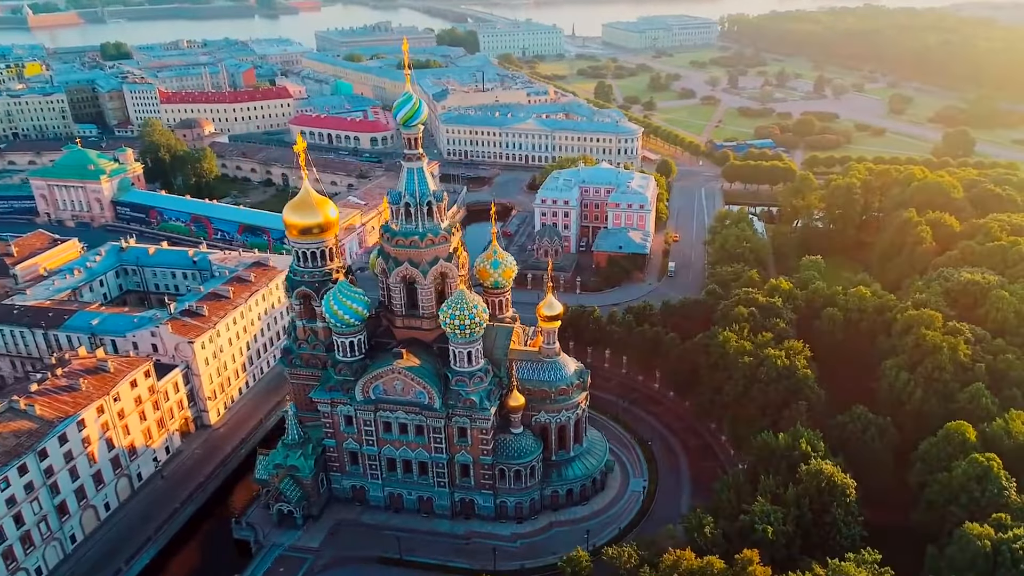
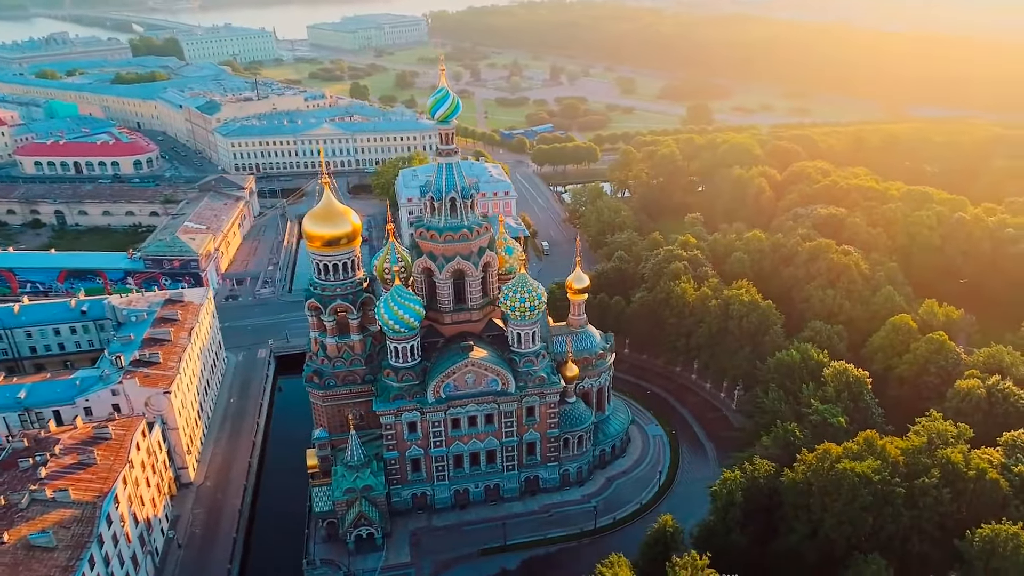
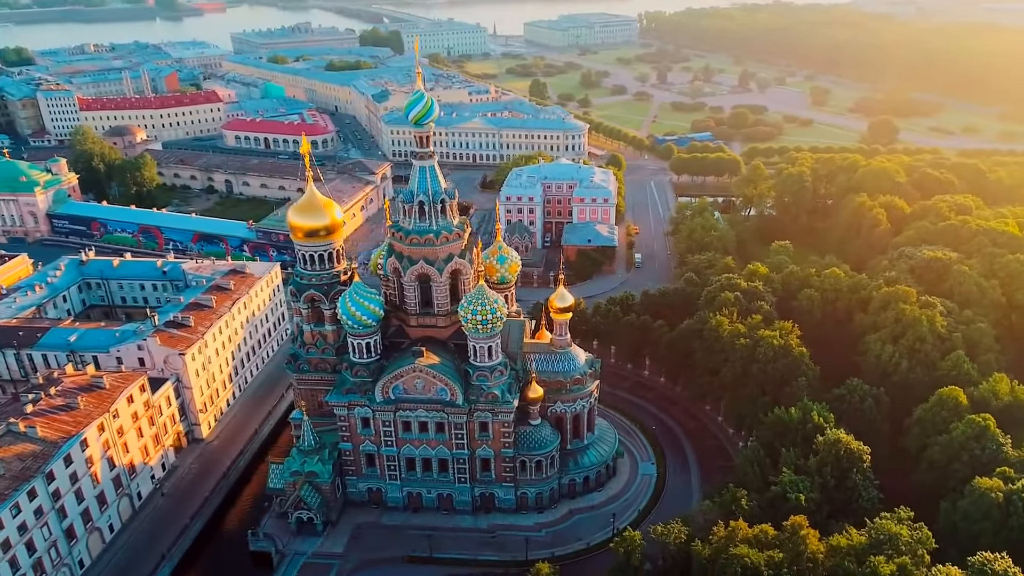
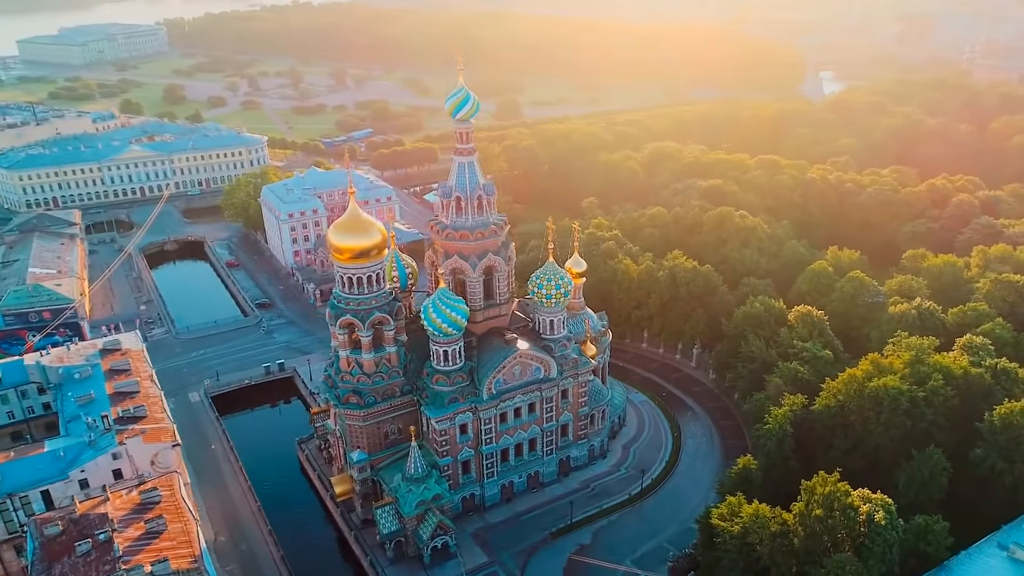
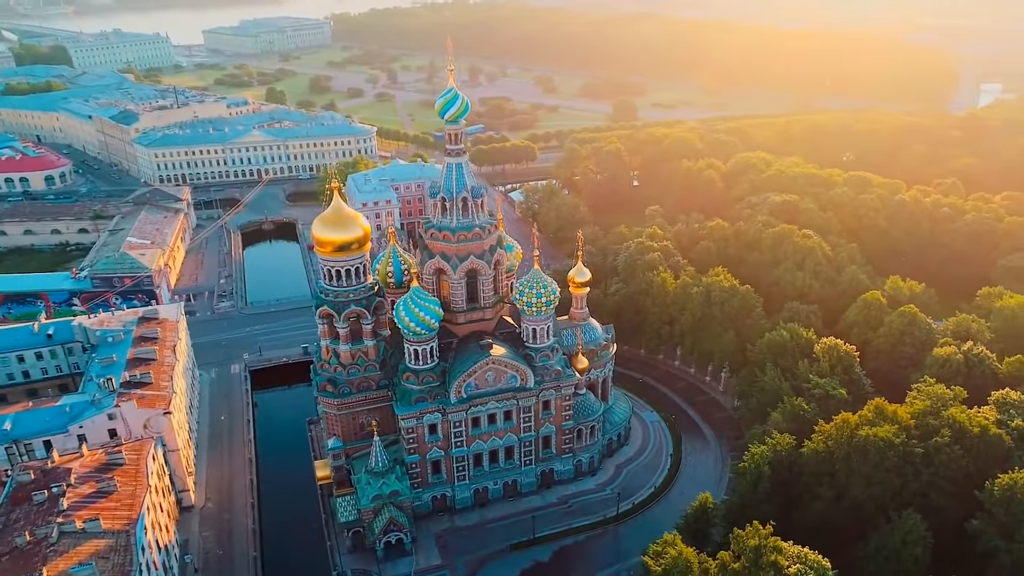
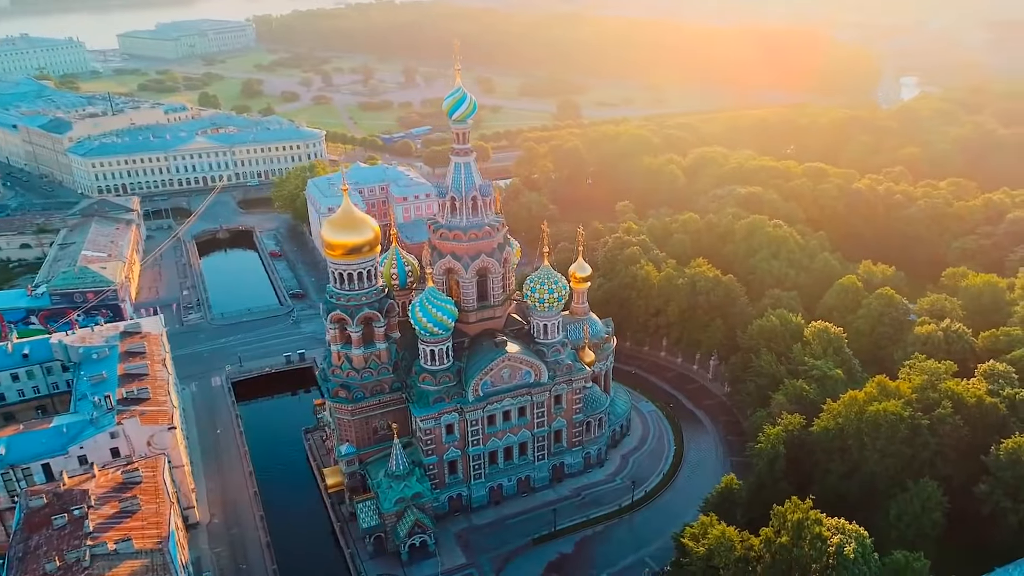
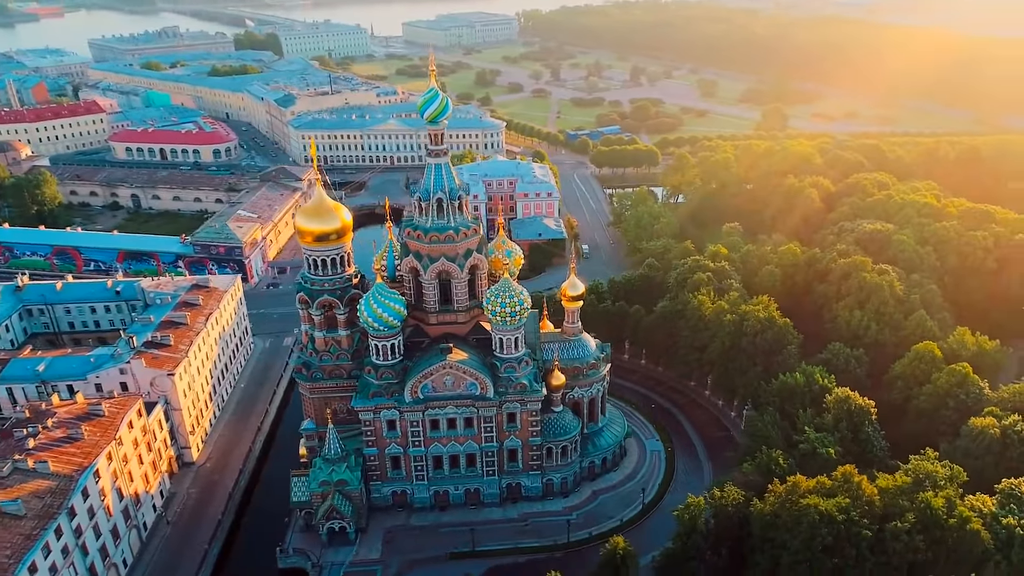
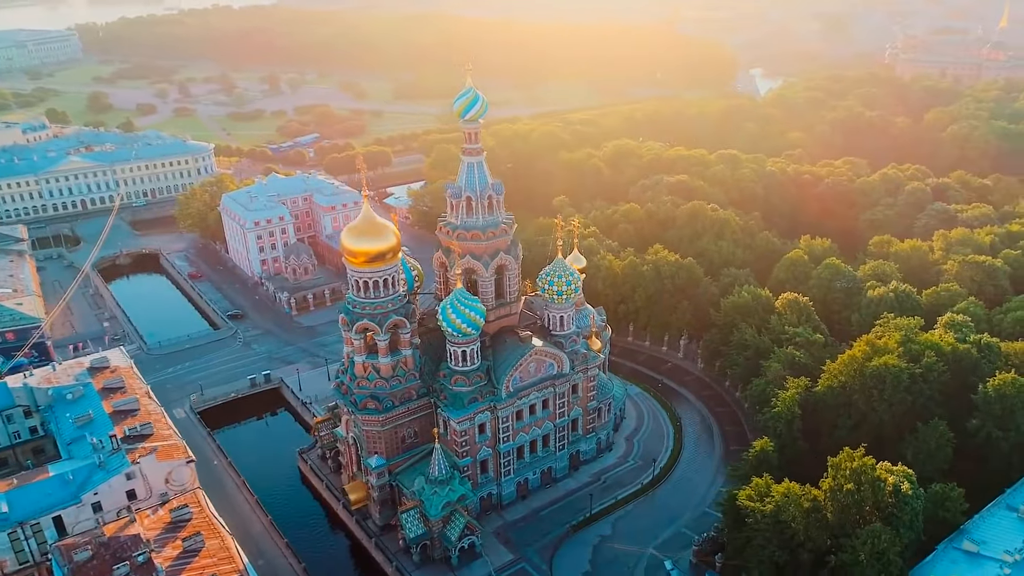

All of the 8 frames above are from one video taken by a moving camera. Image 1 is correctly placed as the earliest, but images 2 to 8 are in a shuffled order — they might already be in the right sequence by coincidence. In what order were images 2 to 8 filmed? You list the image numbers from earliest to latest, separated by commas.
3, 7, 2, 5, 6, 4, 8
